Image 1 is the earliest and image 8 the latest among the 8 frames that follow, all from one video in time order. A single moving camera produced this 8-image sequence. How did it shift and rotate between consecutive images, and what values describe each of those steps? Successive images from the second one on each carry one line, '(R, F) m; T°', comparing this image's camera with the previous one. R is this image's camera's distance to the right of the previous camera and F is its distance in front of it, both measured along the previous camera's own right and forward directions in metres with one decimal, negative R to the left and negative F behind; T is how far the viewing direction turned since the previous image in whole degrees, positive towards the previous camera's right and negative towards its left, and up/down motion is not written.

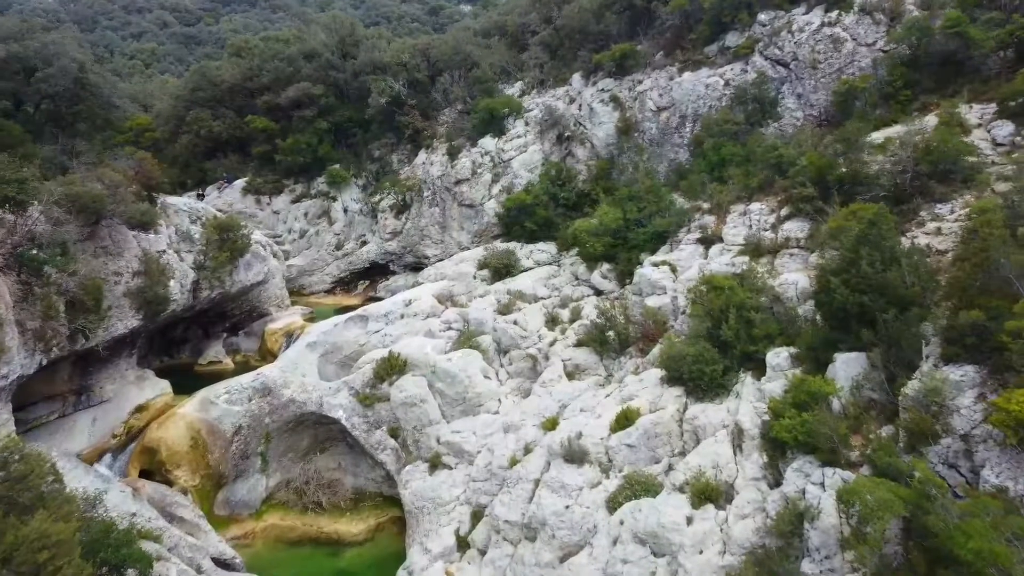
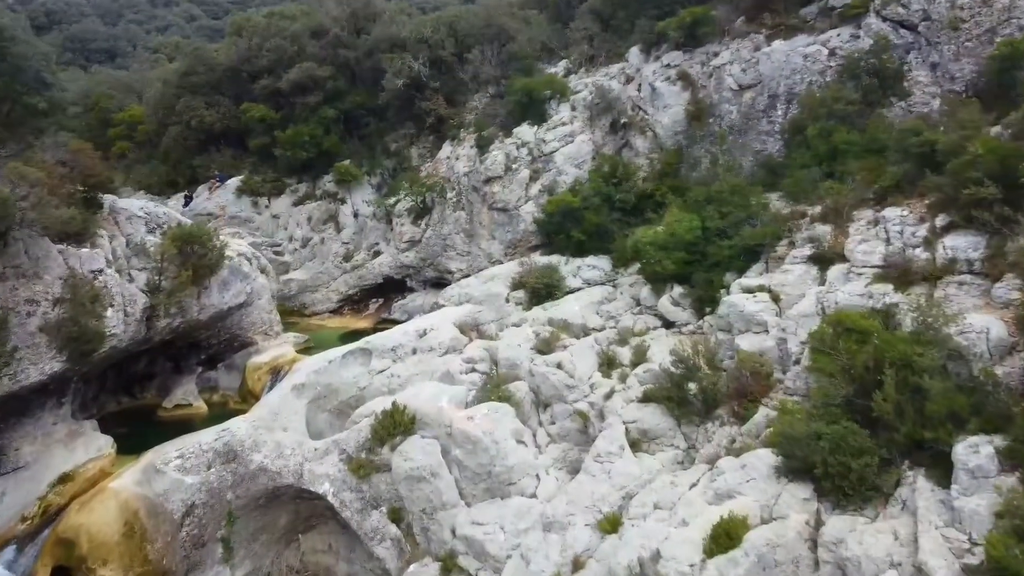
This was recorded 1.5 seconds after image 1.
(-0.1, +5.5) m; -3°
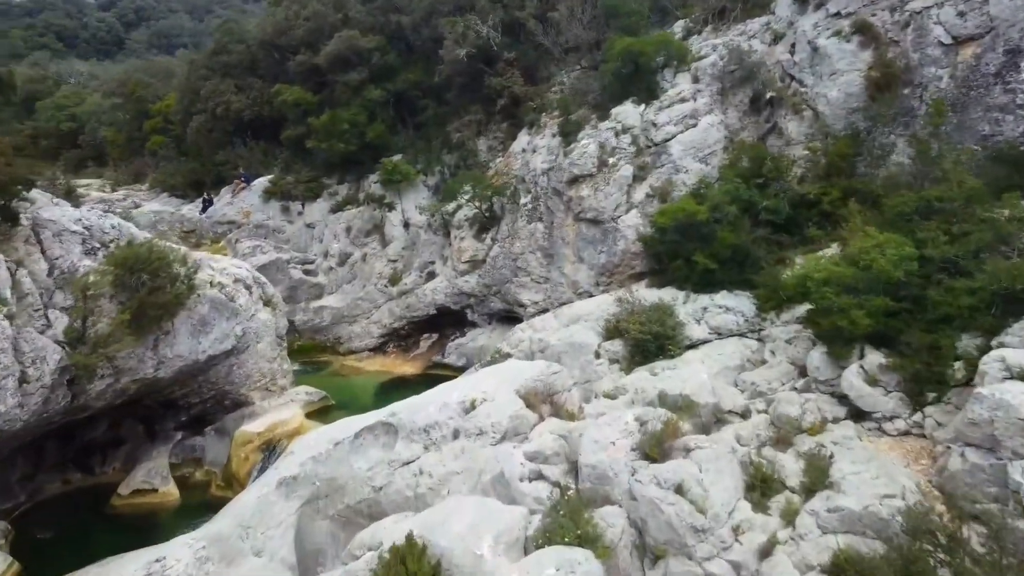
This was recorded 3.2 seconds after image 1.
(+0.1, +6.6) m; -7°
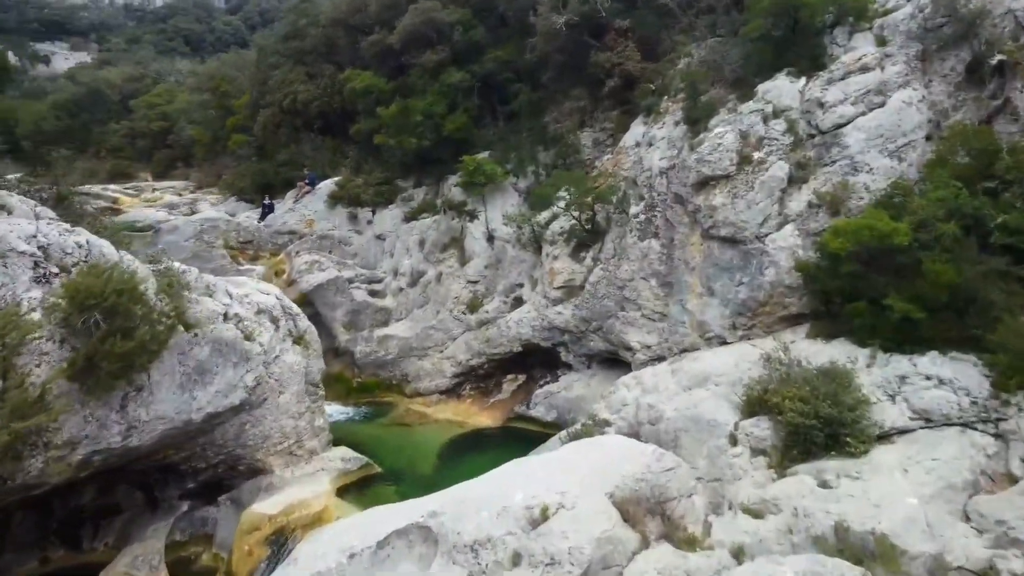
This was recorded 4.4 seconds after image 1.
(+0.4, +4.4) m; -9°
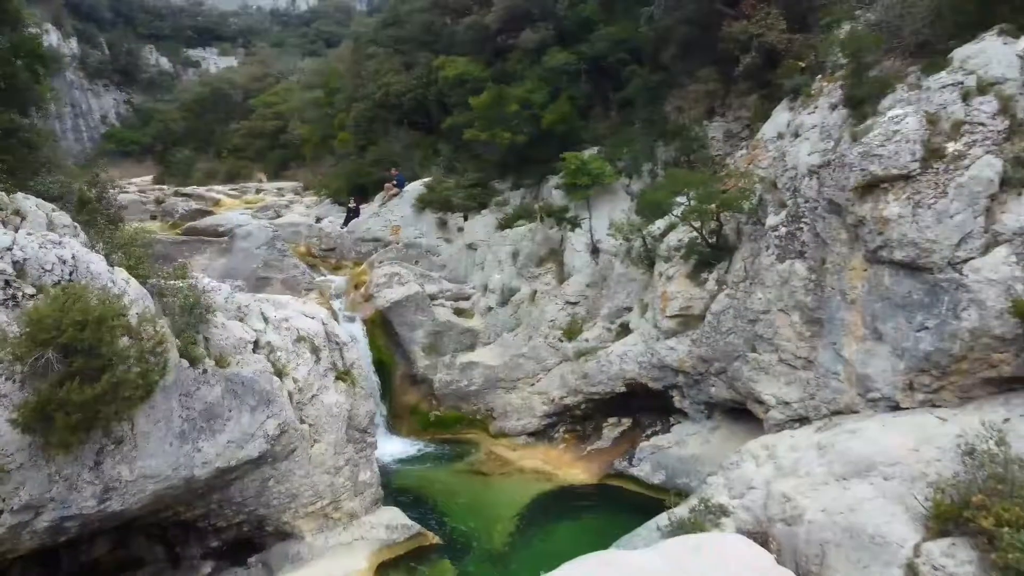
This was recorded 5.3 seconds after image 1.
(+0.6, +2.9) m; -10°
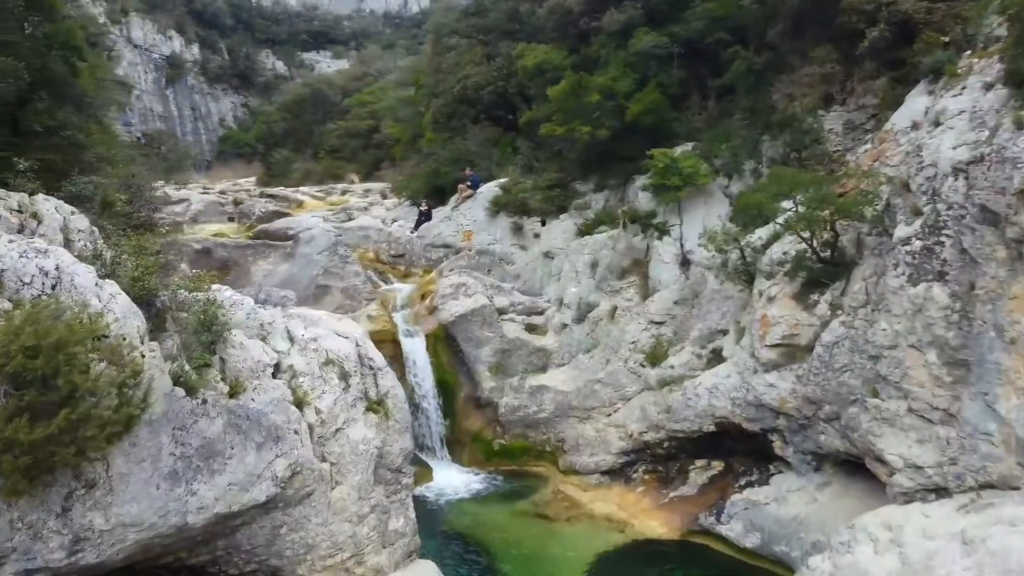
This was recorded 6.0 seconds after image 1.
(+0.6, +1.8) m; -8°
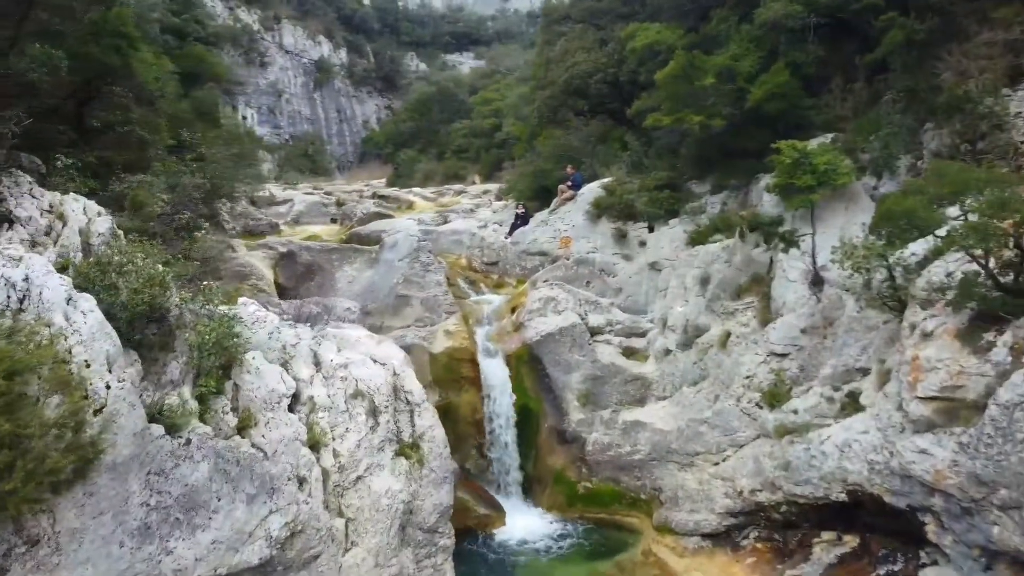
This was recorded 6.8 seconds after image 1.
(+0.8, +1.9) m; -10°
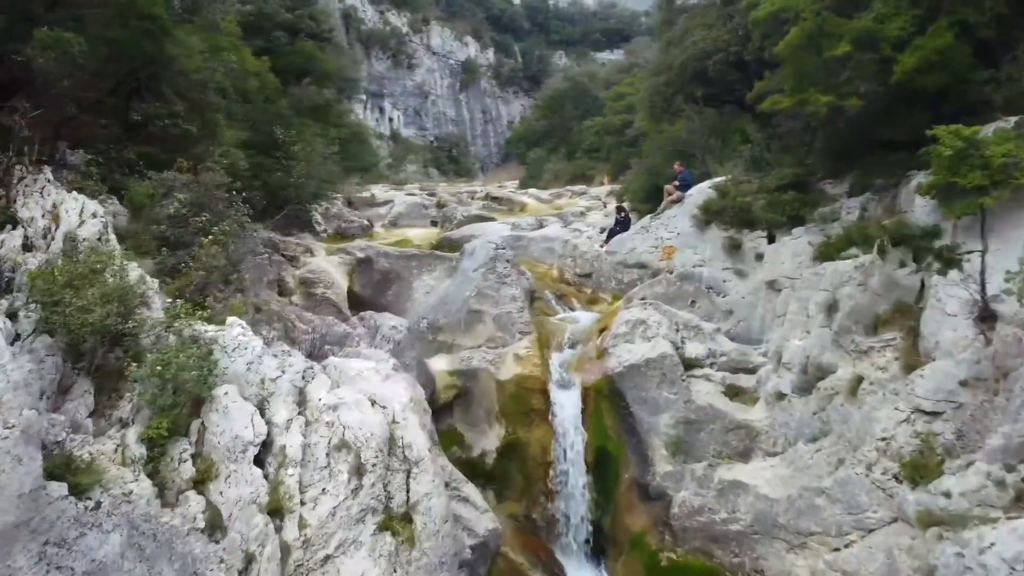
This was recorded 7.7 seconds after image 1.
(+1.0, +2.0) m; -11°
